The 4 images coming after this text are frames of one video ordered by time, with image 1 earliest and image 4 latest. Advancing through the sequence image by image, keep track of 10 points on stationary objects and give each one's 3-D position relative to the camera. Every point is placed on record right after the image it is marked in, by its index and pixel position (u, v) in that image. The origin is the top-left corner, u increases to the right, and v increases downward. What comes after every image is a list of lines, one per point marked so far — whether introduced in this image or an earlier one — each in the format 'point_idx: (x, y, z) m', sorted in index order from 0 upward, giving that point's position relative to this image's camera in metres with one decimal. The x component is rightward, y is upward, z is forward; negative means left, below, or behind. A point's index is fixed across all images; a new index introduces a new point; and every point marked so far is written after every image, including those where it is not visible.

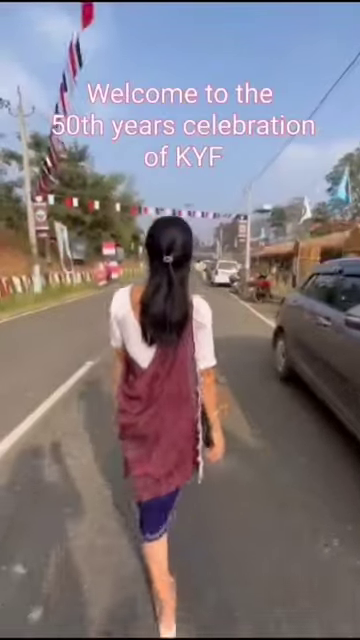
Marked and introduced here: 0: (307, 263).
0: (+7.8, +3.5, +18.4) m
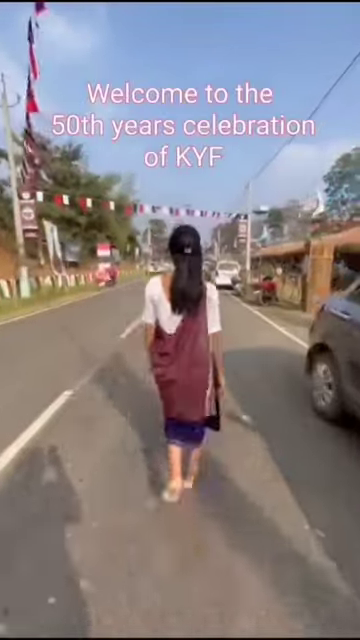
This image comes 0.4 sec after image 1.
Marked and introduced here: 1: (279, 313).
0: (+7.8, +3.2, +16.8) m
1: (+6.2, +0.6, +18.9) m
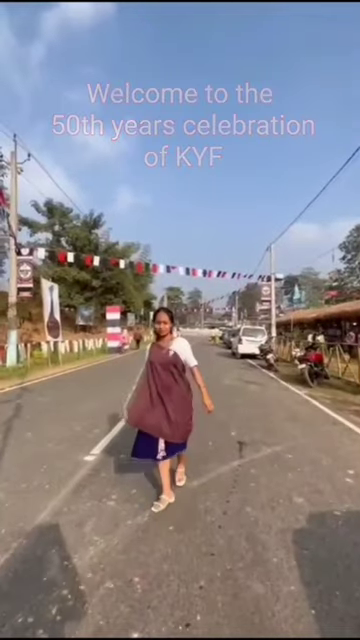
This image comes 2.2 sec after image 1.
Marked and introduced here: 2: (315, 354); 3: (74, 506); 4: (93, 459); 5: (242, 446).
0: (+8.5, -0.3, +12.0) m
1: (+6.9, -3.3, +13.6) m
2: (+6.7, -1.7, +15.1) m
3: (-1.5, -2.7, +4.3) m
4: (-1.7, -2.7, +5.9) m
5: (+1.4, -2.8, +6.8) m
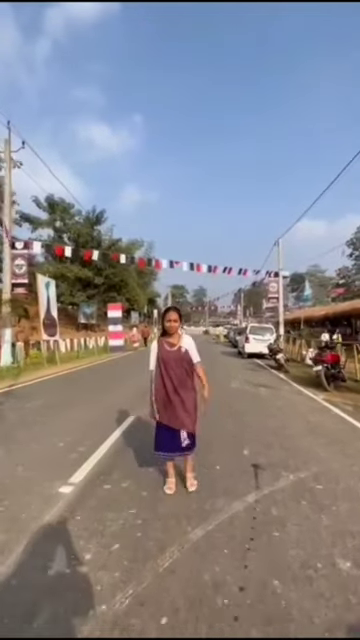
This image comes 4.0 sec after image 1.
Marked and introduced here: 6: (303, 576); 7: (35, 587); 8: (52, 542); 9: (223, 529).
0: (+8.6, -0.2, +10.6) m
1: (+7.0, -3.2, +12.2) m
2: (+6.9, -1.5, +13.8) m
3: (-1.5, -2.6, +3.0) m
4: (-1.7, -2.6, +4.7) m
5: (+1.4, -2.7, +5.5) m
6: (+1.3, -2.6, +3.1) m
7: (-1.4, -2.6, +2.9) m
8: (-1.5, -2.6, +3.6) m
9: (+0.6, -2.7, +3.8) m
